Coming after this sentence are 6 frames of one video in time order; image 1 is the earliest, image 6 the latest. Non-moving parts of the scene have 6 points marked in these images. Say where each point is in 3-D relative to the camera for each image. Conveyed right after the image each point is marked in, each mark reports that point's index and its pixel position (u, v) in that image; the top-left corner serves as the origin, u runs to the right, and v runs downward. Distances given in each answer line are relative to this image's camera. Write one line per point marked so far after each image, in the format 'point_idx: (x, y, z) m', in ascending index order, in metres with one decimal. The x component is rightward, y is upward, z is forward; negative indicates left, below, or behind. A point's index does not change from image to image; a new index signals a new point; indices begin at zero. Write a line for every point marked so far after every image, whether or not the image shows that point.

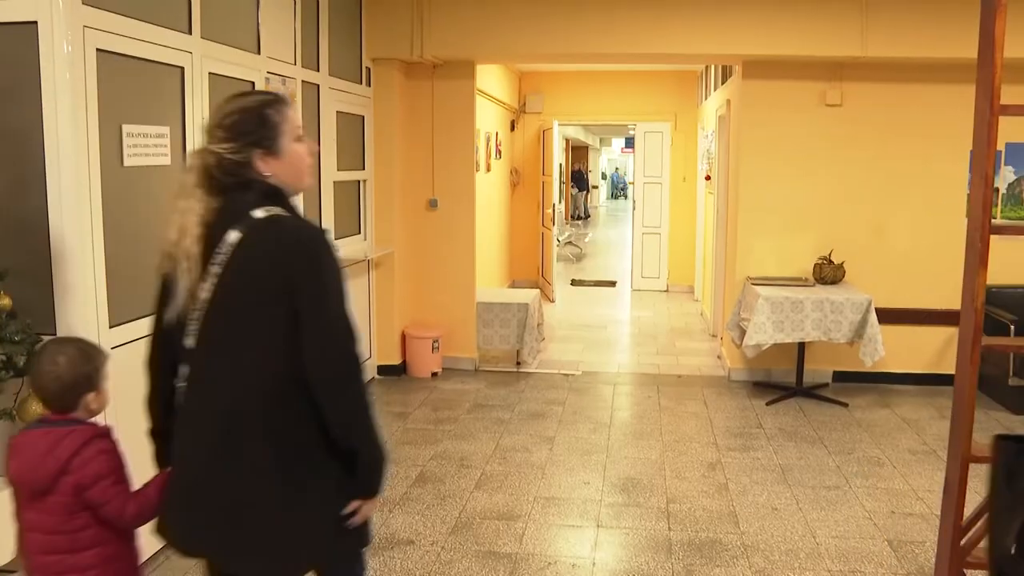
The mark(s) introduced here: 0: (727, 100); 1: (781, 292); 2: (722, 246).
0: (+1.4, +1.3, +7.4) m
1: (+1.7, 0.0, +6.9) m
2: (+1.4, +0.3, +7.5) m
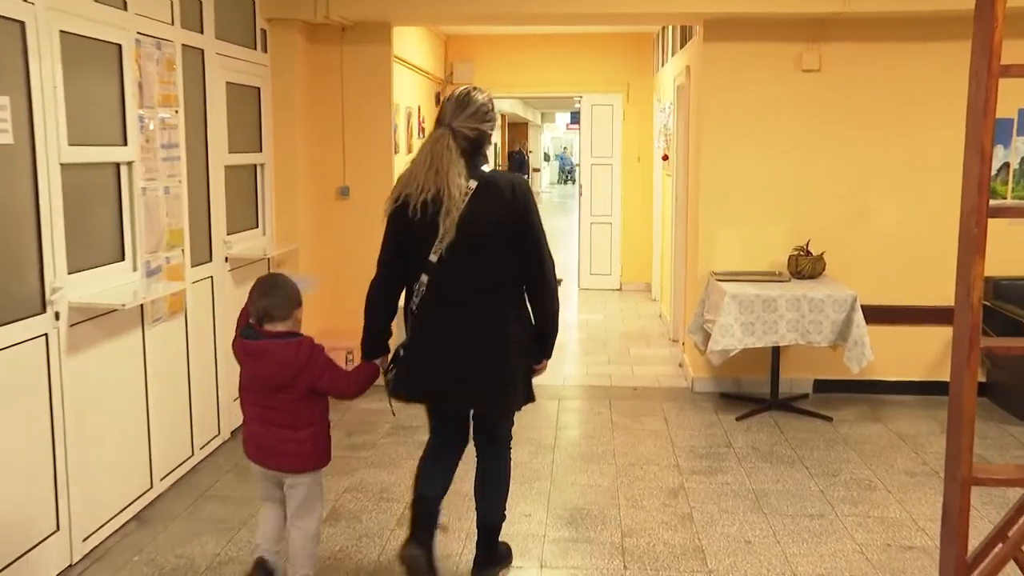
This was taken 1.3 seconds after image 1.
0: (+1.0, +1.3, +6.4) m
1: (+1.3, 0.0, +5.9) m
2: (+1.0, +0.3, +6.5) m
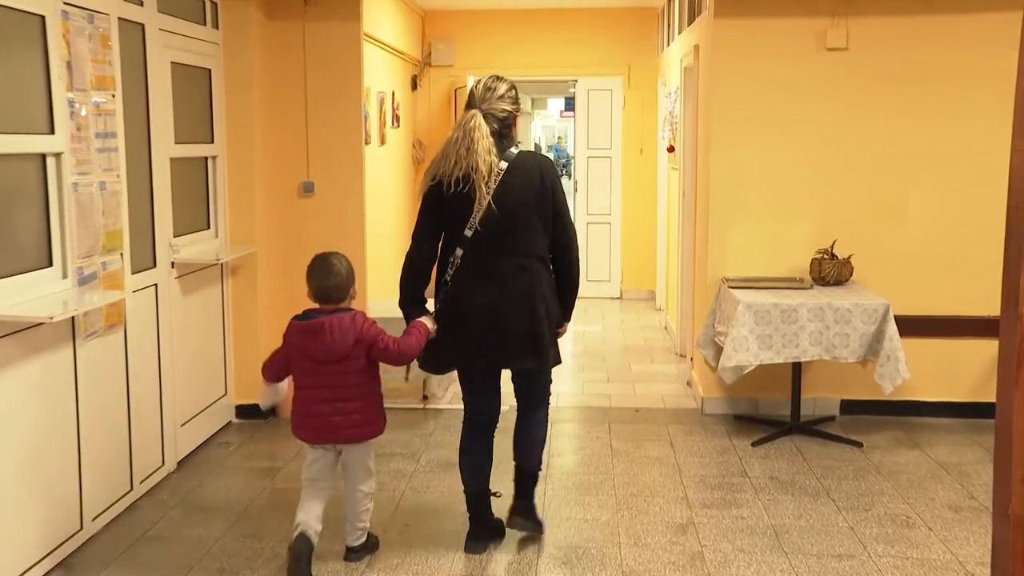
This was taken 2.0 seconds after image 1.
0: (+0.9, +1.2, +5.7) m
1: (+1.2, 0.0, +5.2) m
2: (+0.9, +0.3, +5.8) m
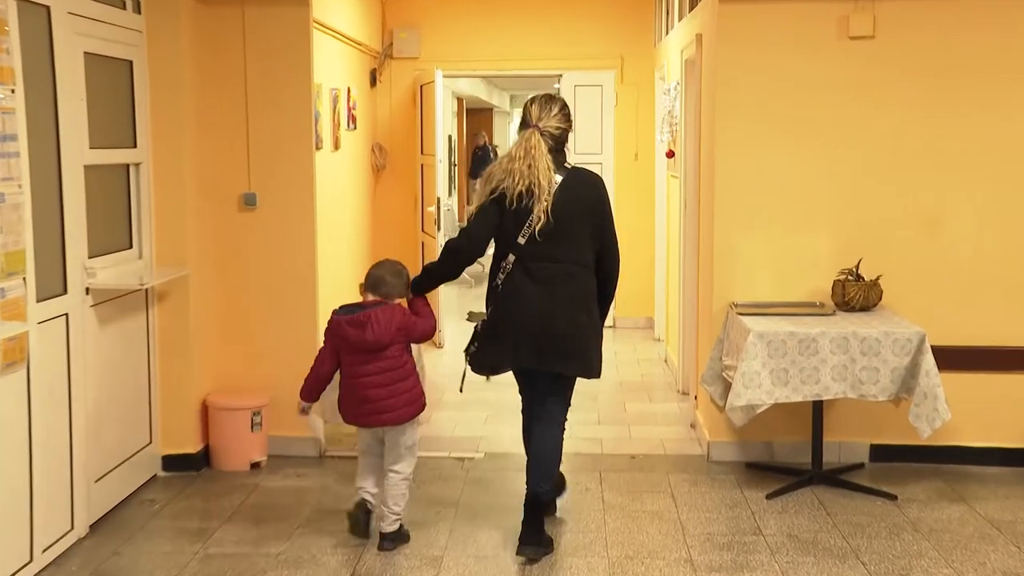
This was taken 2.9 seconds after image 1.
0: (+0.8, +1.1, +5.0) m
1: (+1.1, -0.2, +4.5) m
2: (+0.8, +0.1, +5.1) m
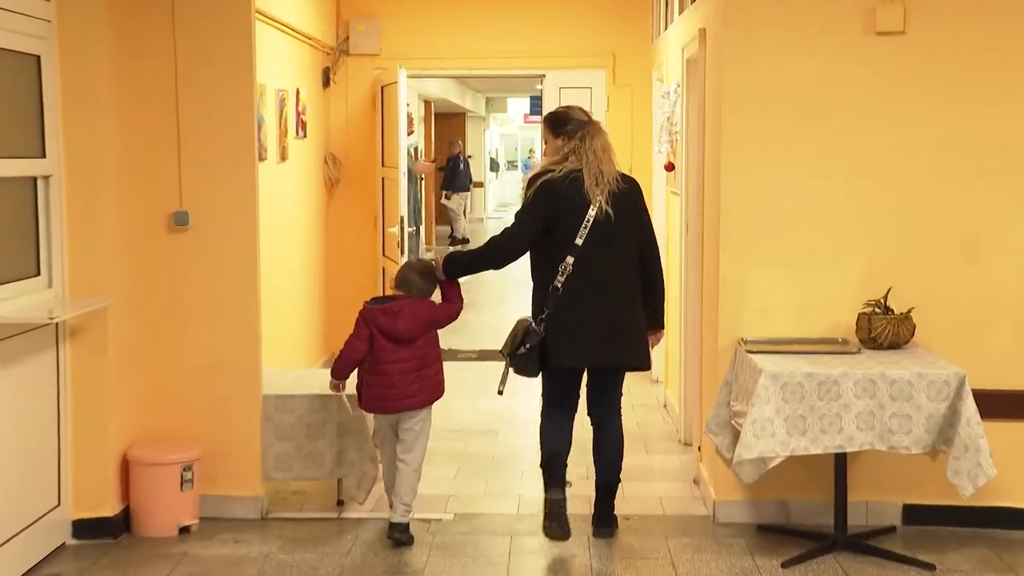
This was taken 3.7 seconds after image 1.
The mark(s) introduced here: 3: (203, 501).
0: (+0.7, +1.0, +4.3) m
1: (+1.0, -0.3, +3.9) m
2: (+0.7, 0.0, +4.5) m
3: (-1.2, -0.8, +4.2) m
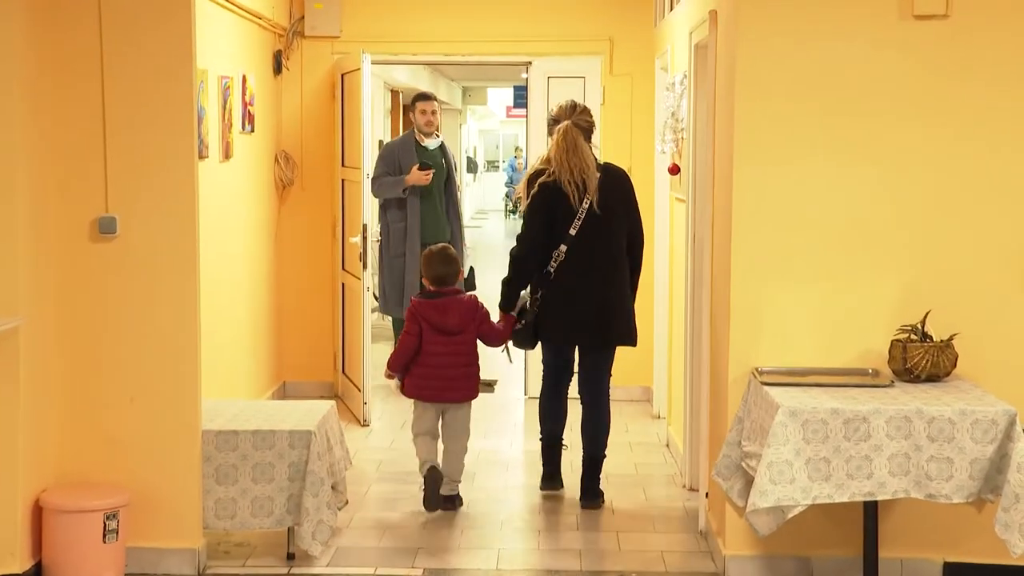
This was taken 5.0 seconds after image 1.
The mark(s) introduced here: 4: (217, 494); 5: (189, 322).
0: (+0.7, +0.9, +3.8) m
1: (+1.0, -0.3, +3.3) m
2: (+0.7, -0.1, +3.9) m
3: (-1.2, -0.9, +3.6) m
4: (-1.0, -0.7, +3.6) m
5: (-1.0, -0.1, +3.6) m
